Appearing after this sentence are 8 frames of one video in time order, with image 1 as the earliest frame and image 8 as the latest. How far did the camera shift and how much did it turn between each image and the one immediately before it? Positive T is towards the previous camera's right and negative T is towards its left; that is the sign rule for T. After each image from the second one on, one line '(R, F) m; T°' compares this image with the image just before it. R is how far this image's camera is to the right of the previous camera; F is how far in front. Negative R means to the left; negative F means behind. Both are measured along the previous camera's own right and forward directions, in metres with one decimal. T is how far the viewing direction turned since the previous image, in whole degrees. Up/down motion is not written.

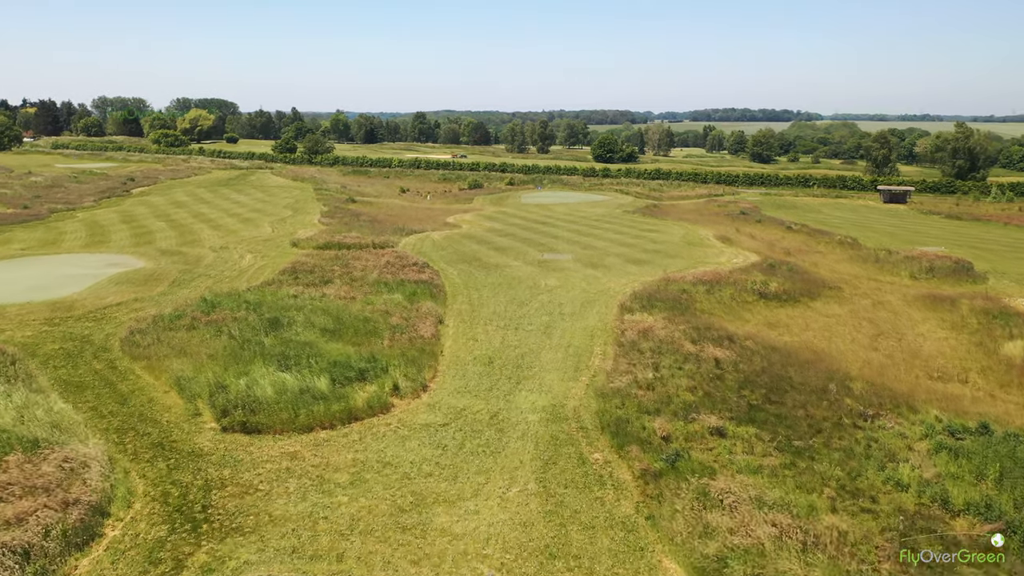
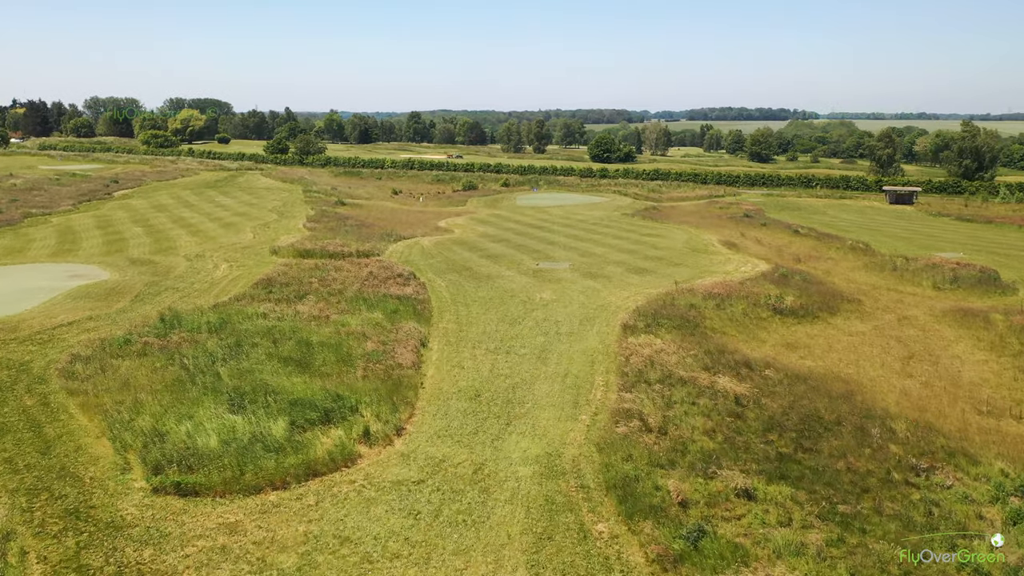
(+0.2, +2.4) m; 0°
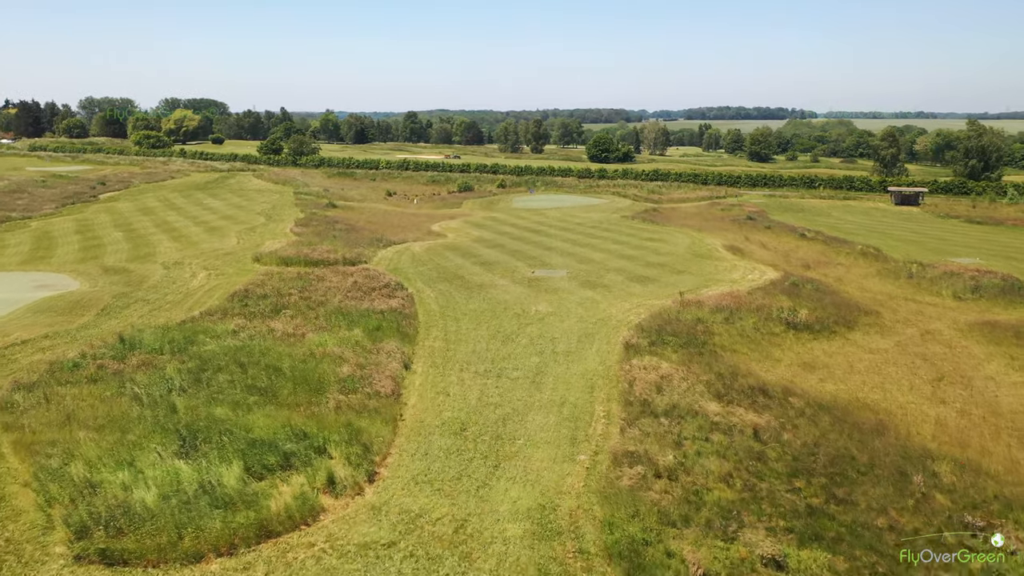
(+0.2, +1.8) m; 0°
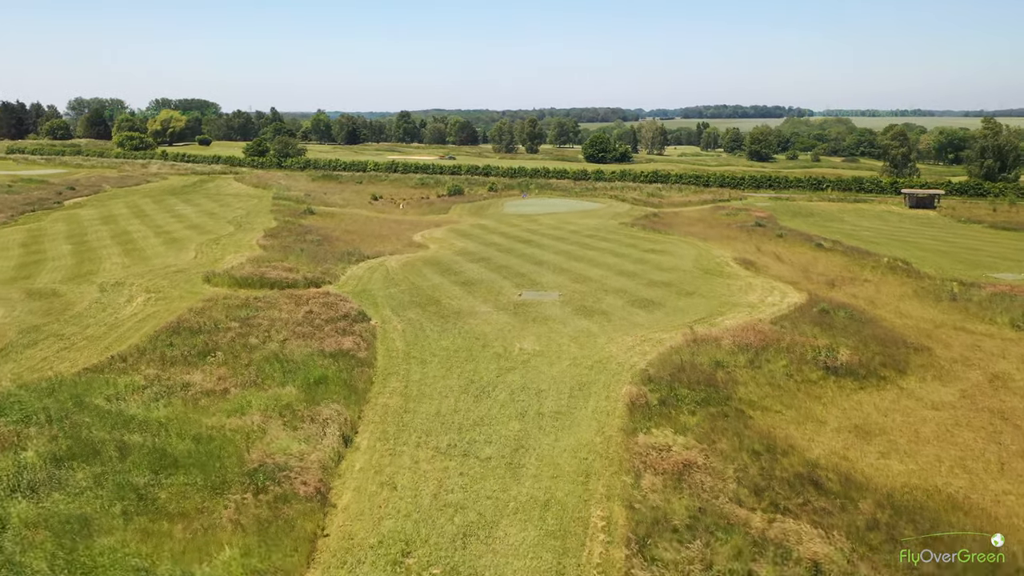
(+0.5, +4.3) m; 0°
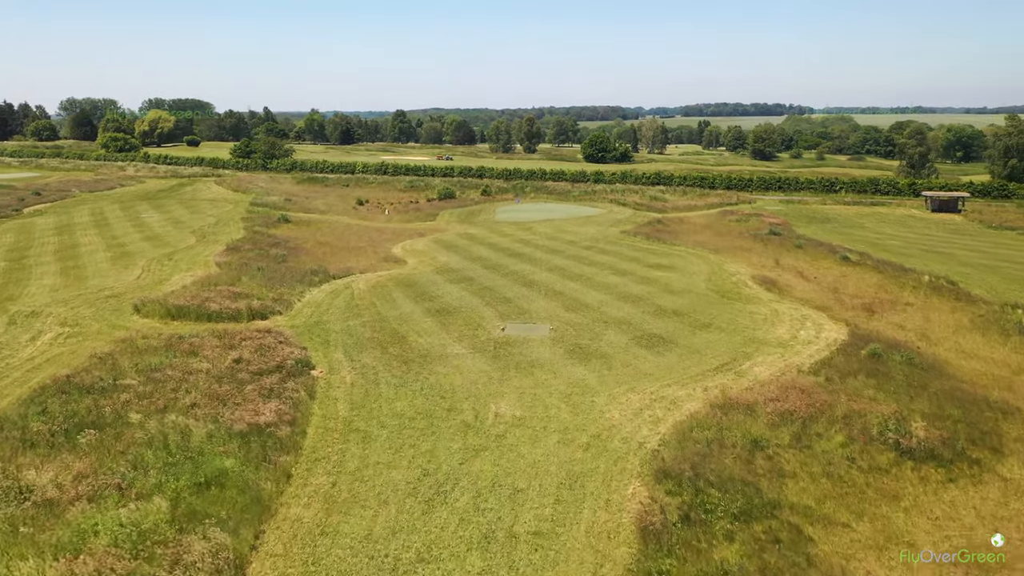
(+0.6, +4.7) m; 0°
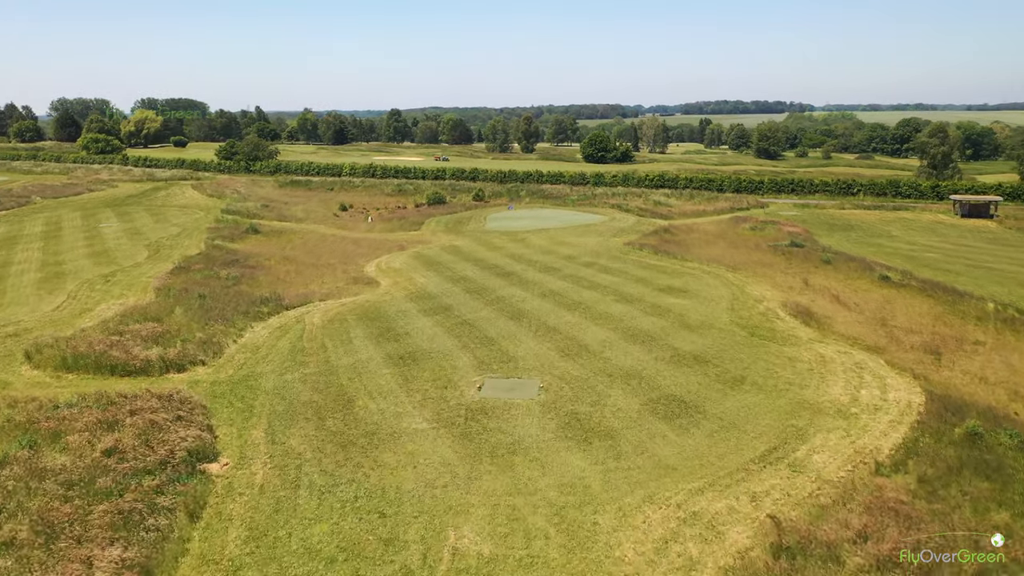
(+0.5, +5.2) m; 0°
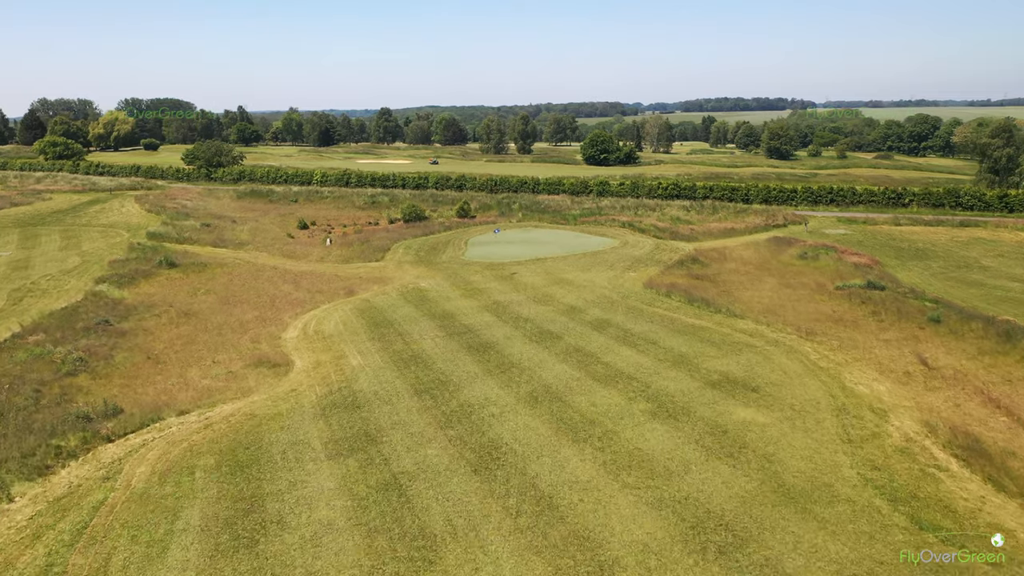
(+0.7, +11.1) m; 0°
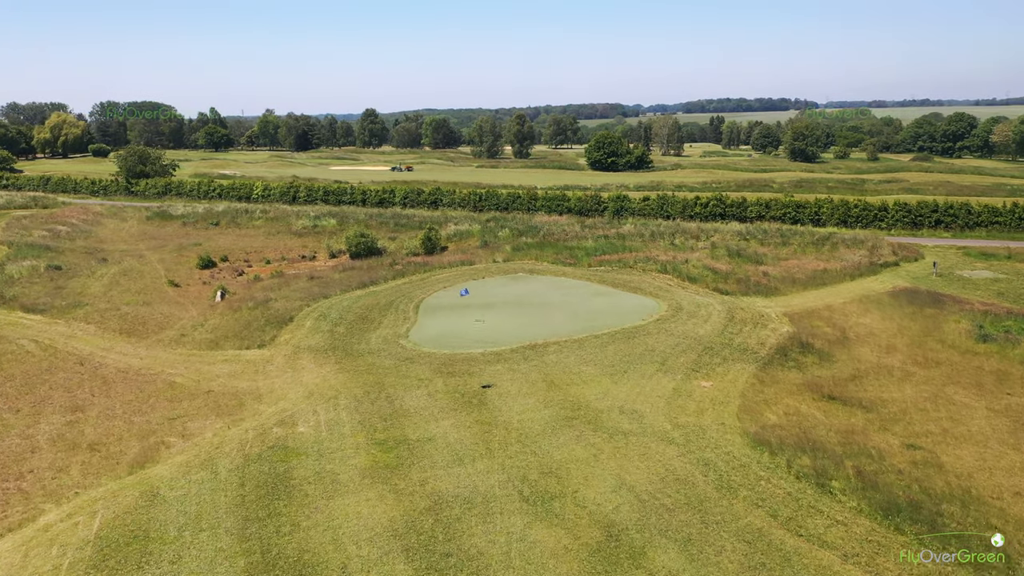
(+0.8, +17.7) m; 0°
